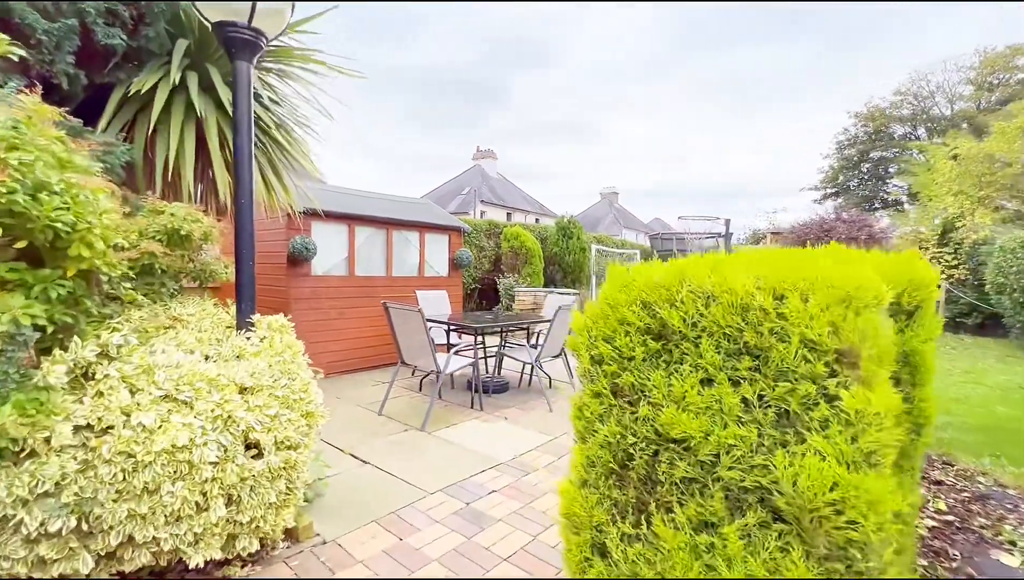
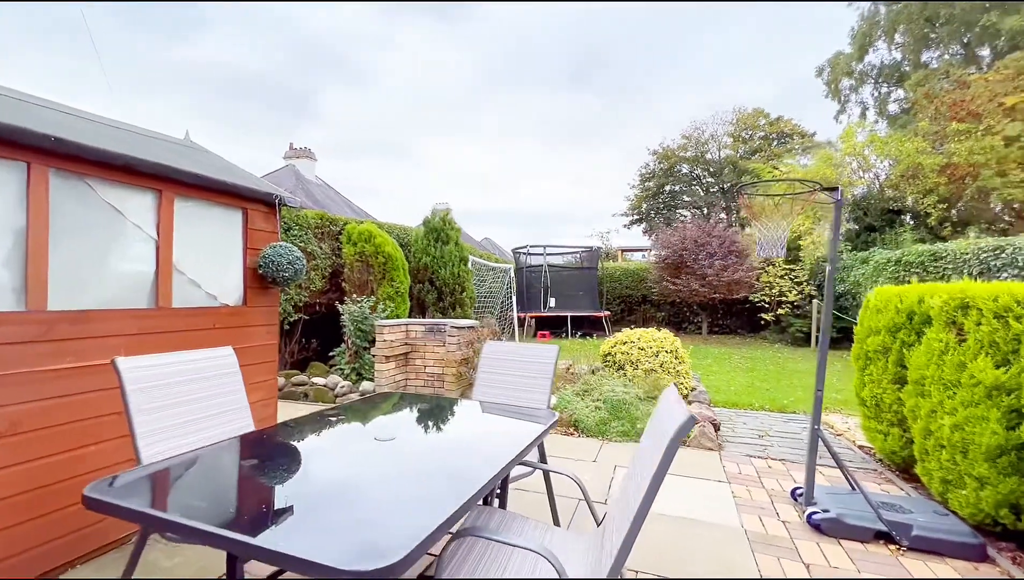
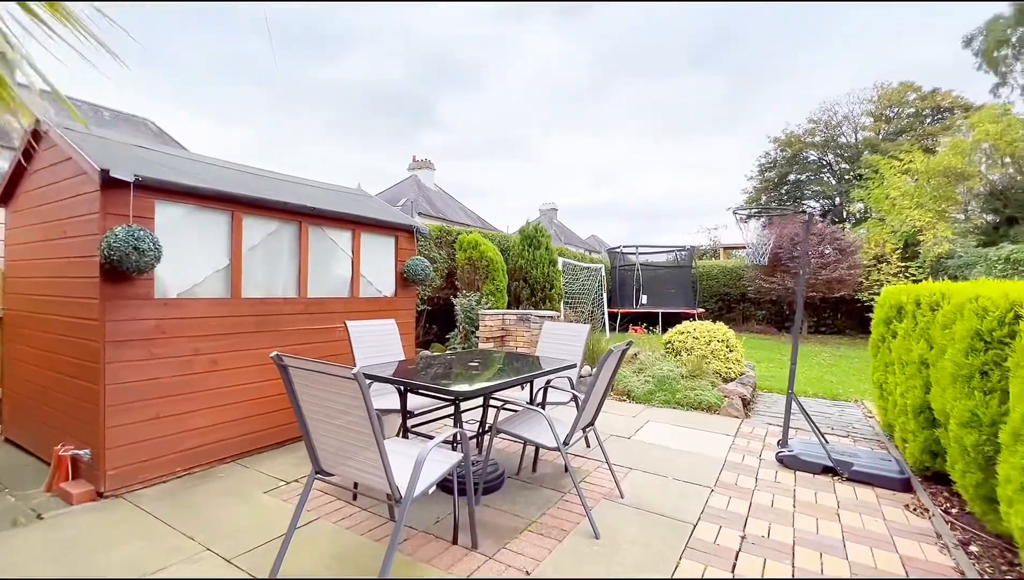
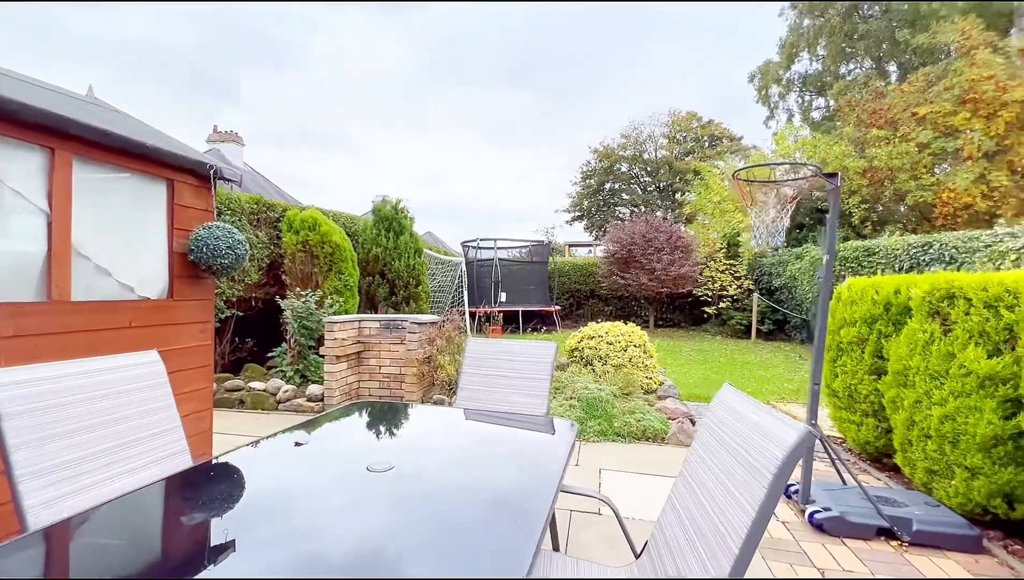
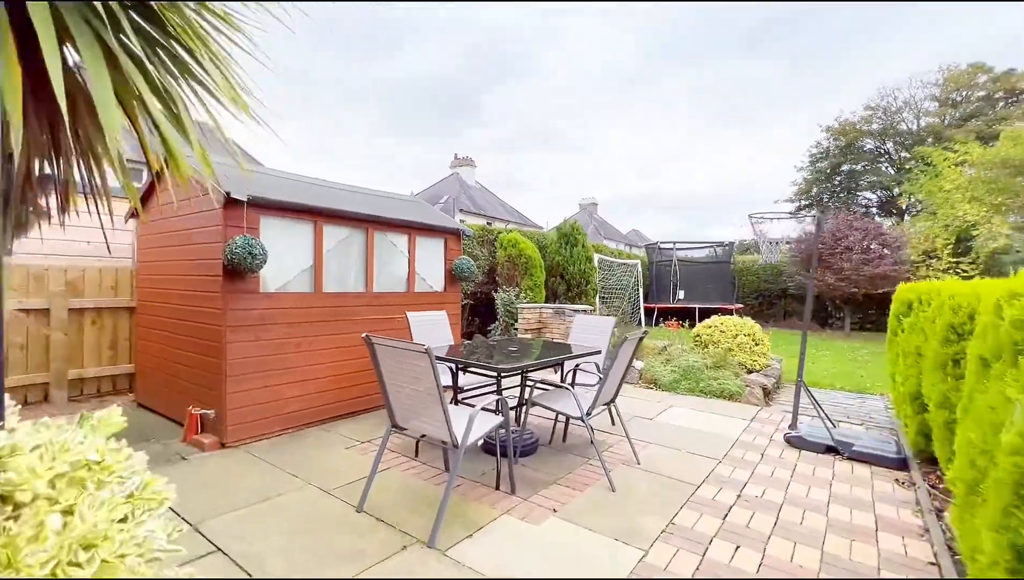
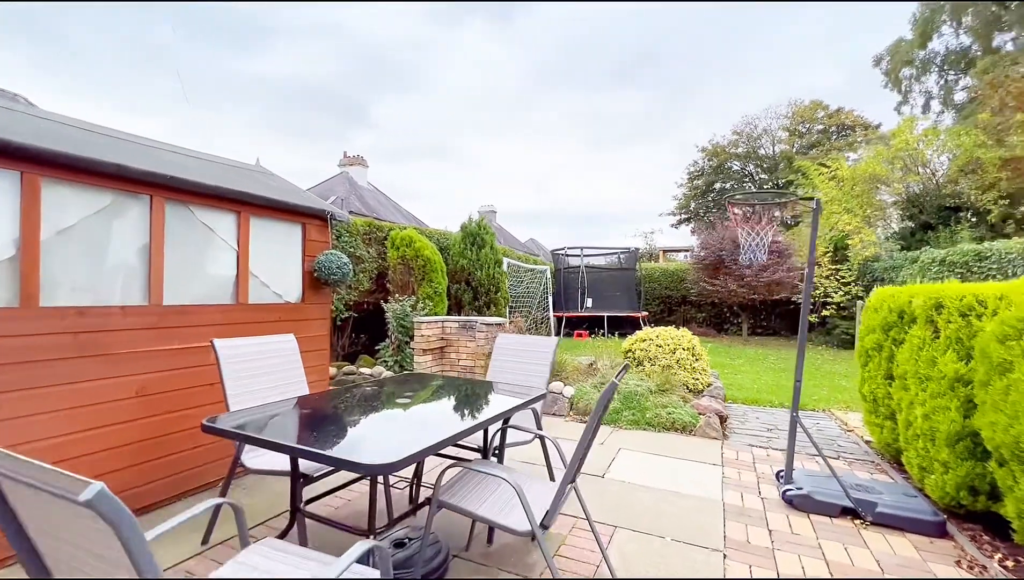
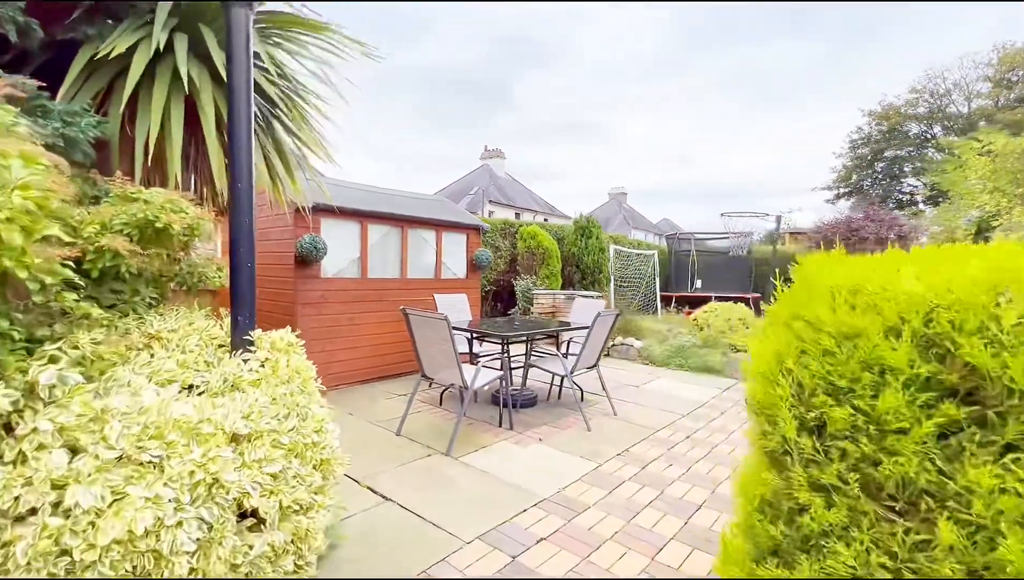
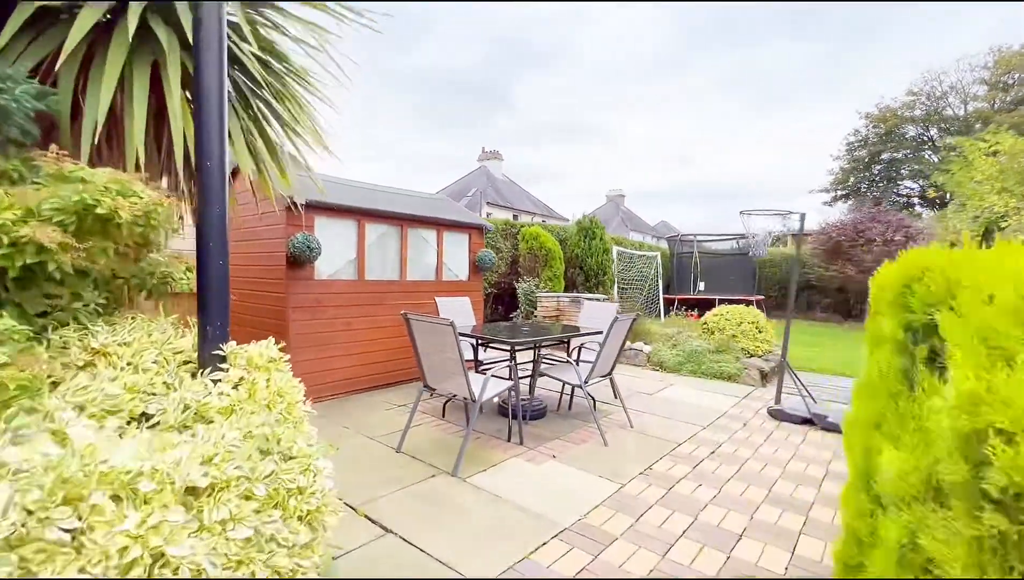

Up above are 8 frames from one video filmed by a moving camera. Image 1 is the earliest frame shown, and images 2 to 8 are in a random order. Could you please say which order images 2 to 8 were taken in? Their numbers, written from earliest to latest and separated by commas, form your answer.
7, 8, 5, 3, 6, 2, 4
